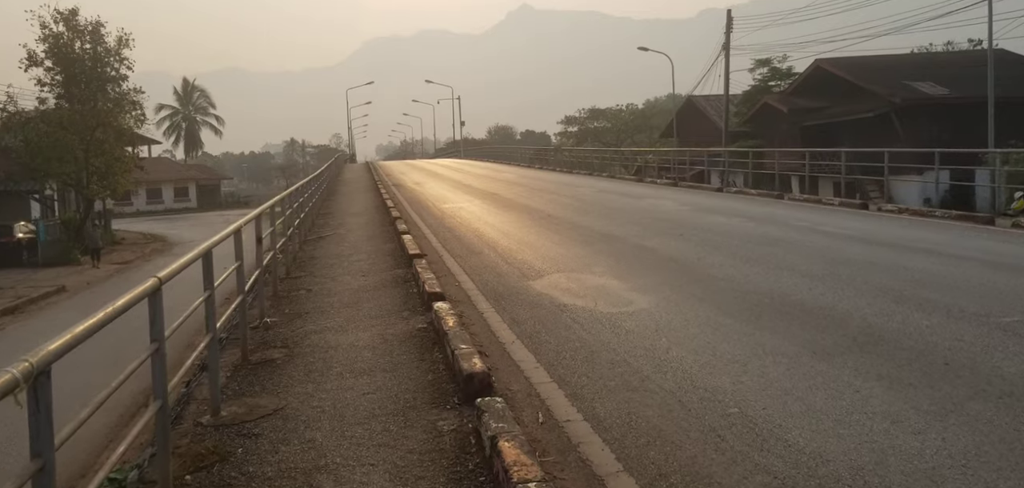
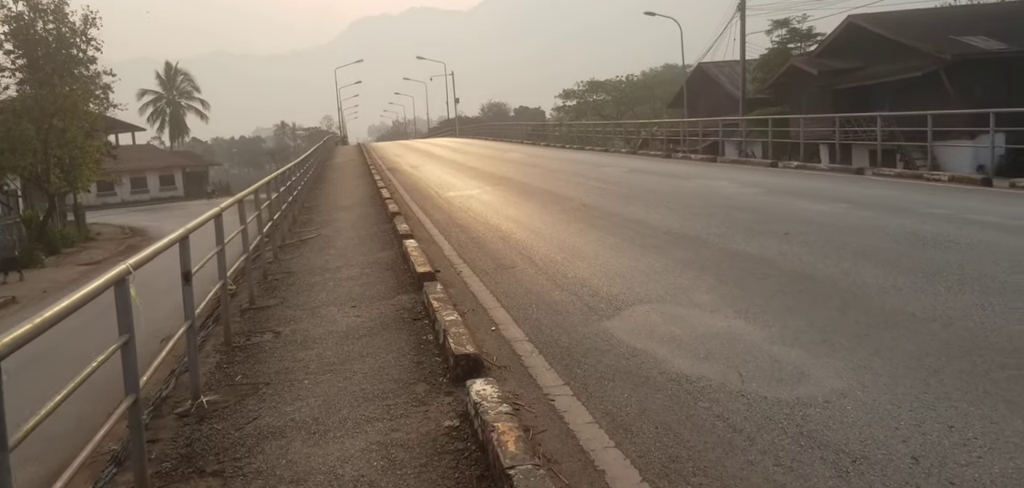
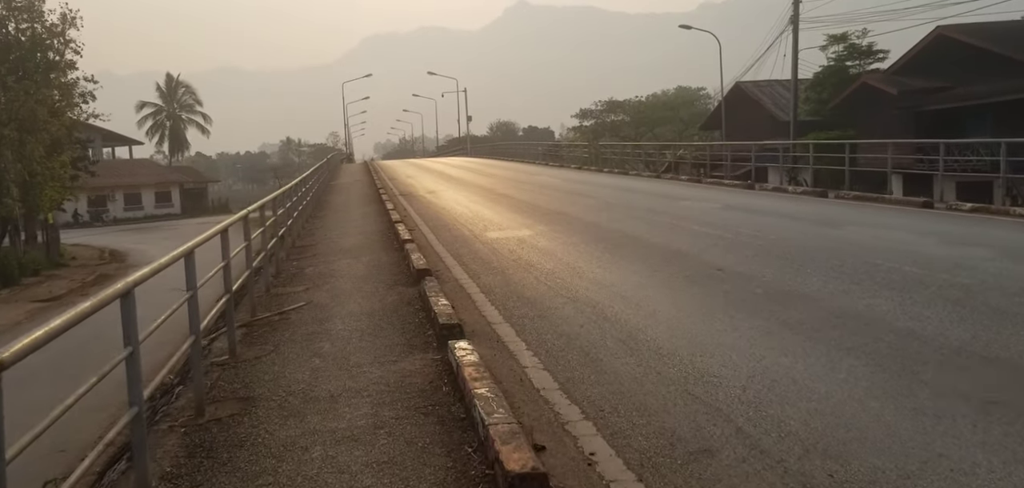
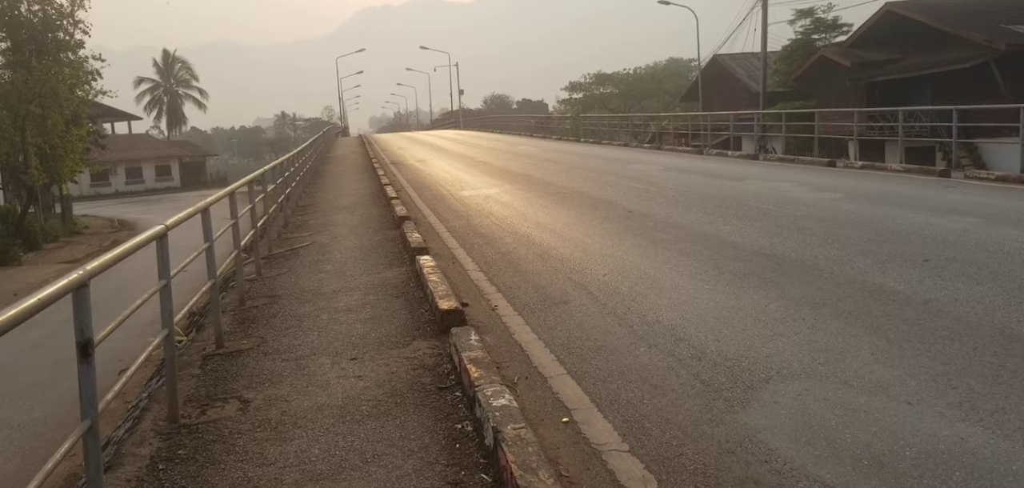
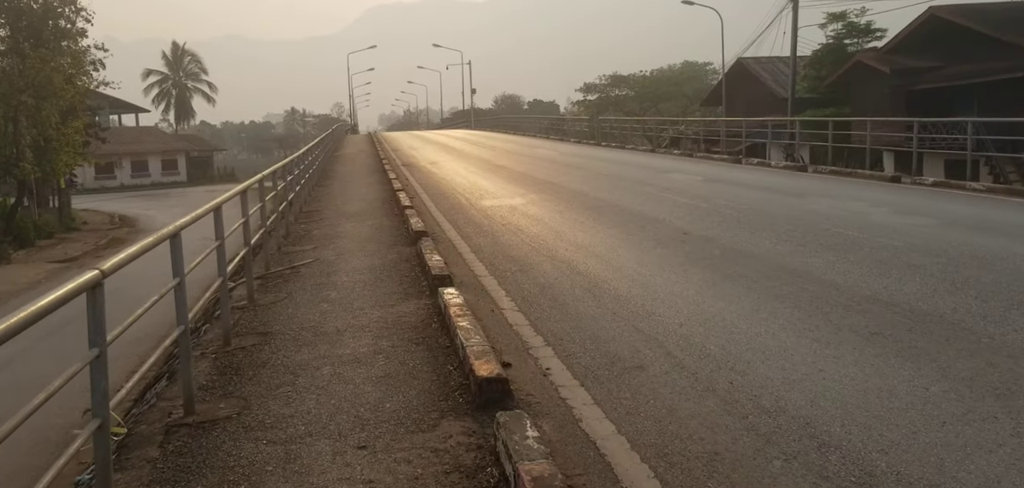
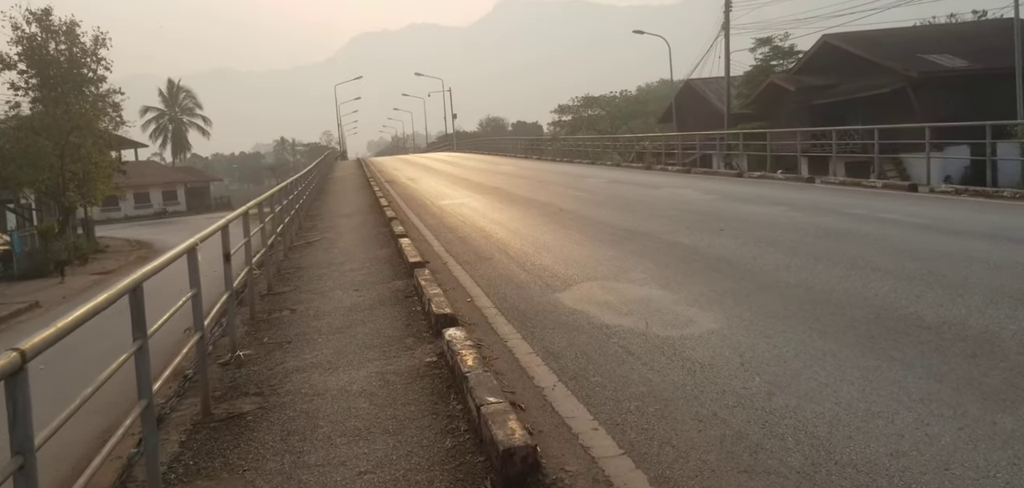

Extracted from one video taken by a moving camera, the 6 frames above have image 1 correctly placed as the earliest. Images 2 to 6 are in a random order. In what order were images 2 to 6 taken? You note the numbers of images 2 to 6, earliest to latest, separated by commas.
6, 2, 4, 5, 3
